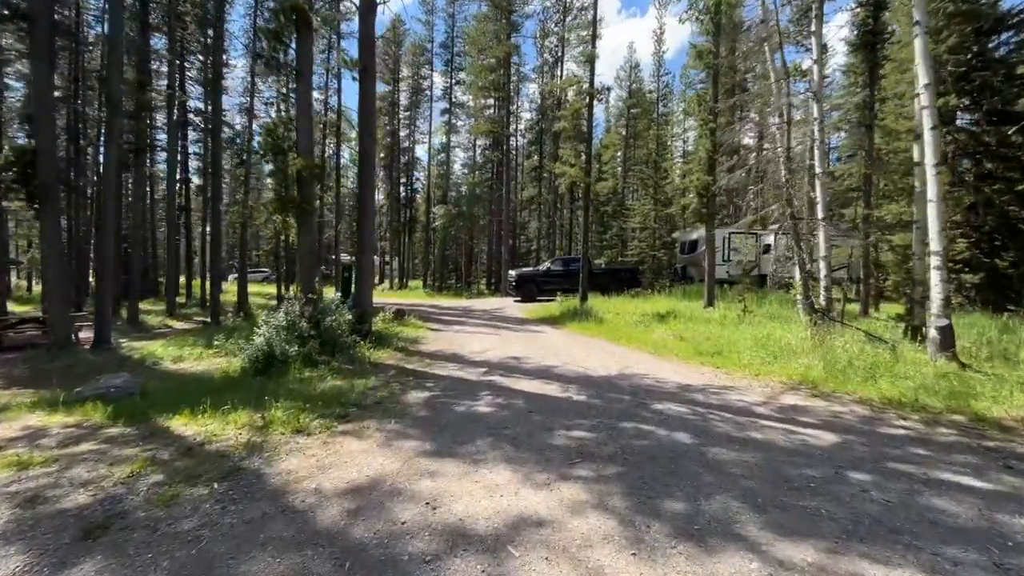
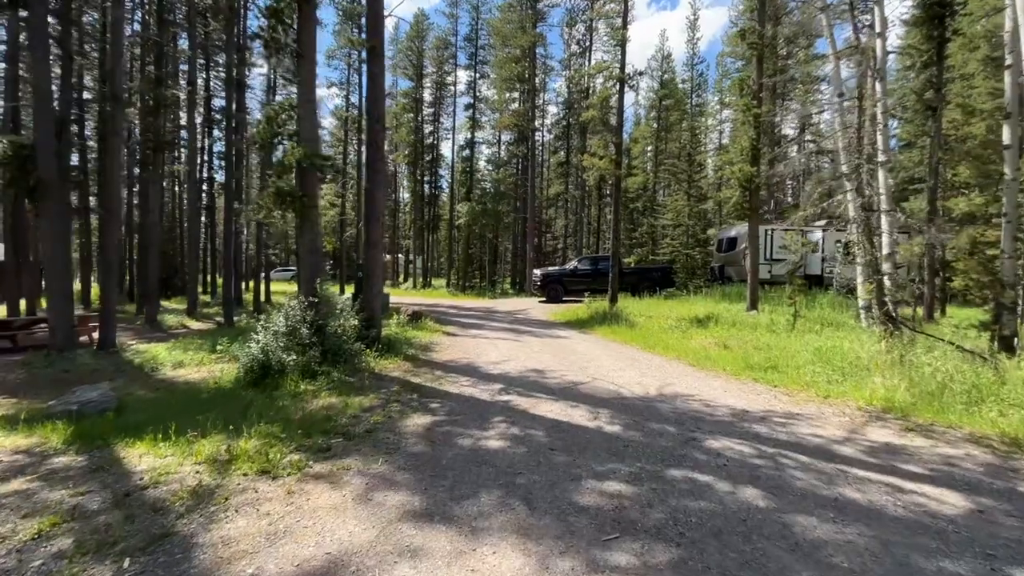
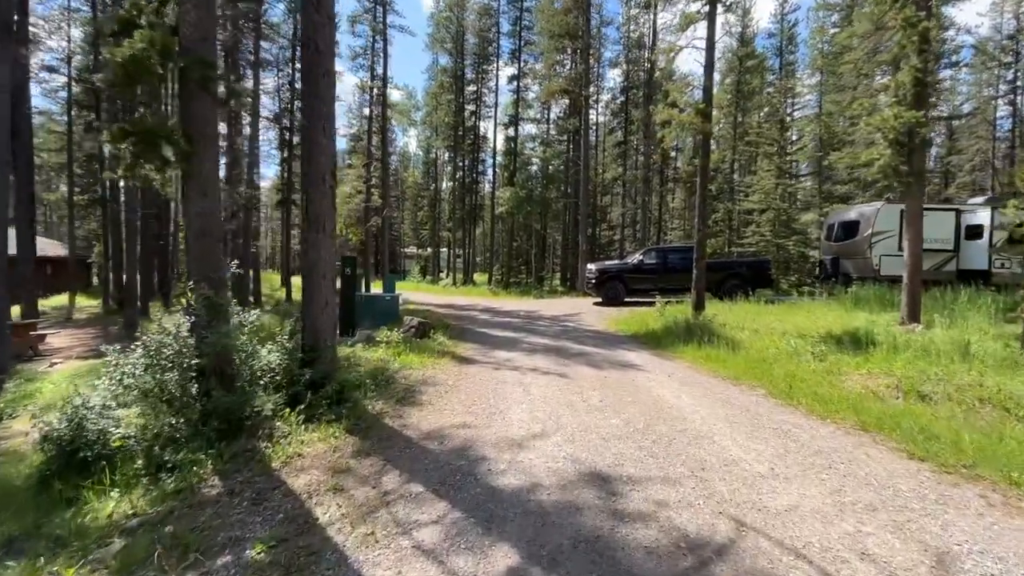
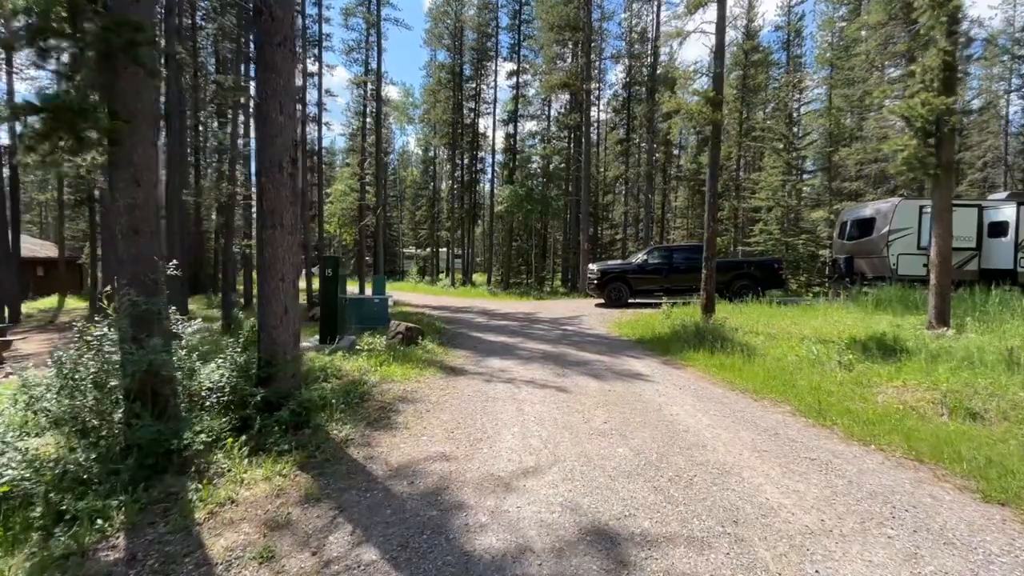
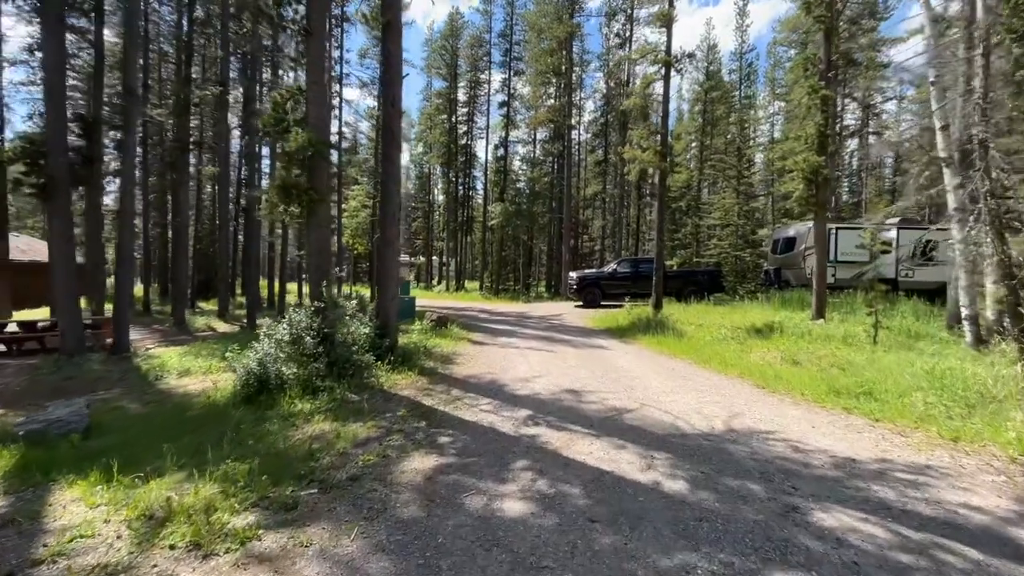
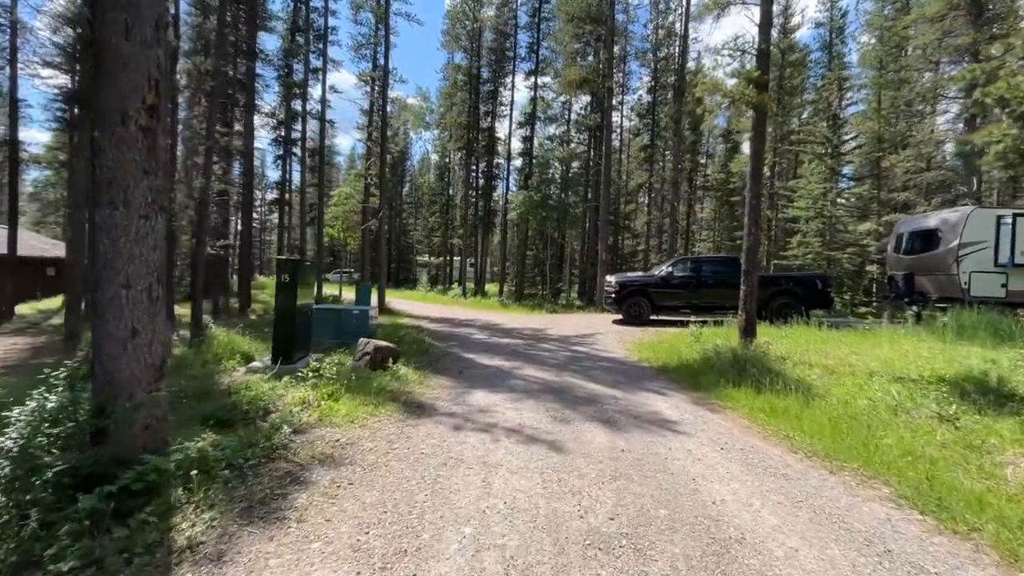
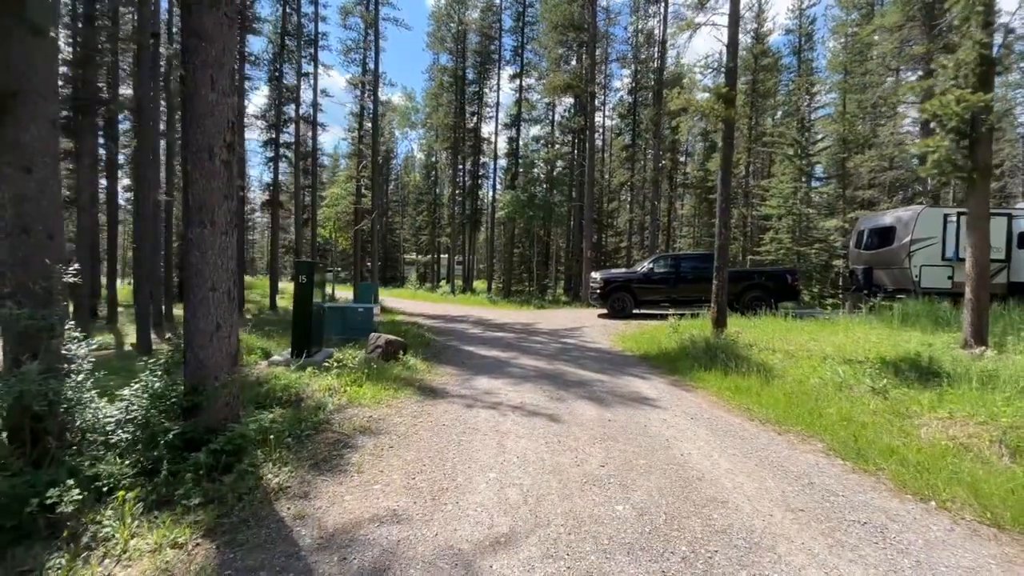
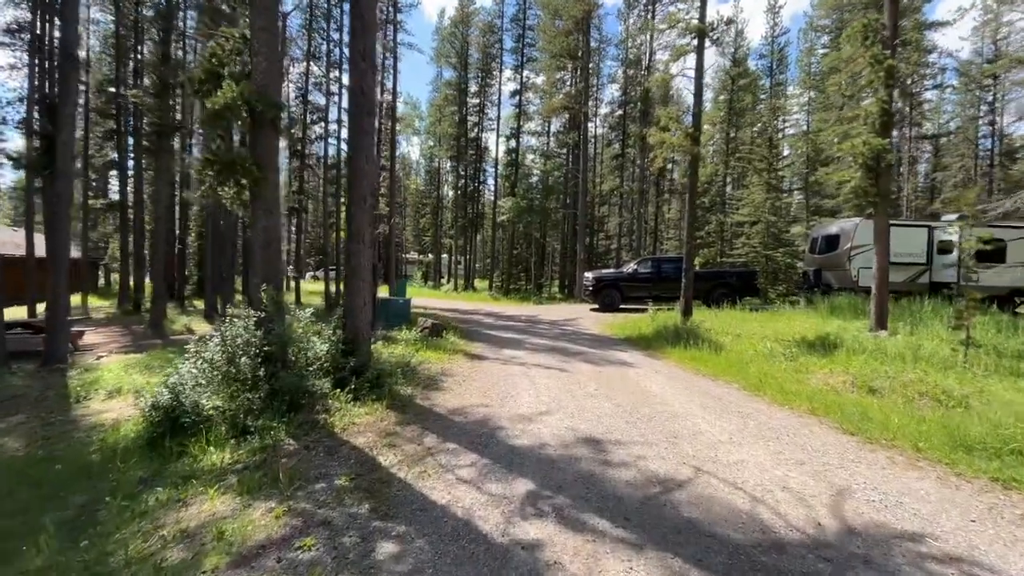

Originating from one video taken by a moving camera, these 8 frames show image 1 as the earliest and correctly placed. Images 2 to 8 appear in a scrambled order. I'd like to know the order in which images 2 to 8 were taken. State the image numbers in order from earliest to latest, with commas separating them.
2, 5, 8, 3, 4, 7, 6
